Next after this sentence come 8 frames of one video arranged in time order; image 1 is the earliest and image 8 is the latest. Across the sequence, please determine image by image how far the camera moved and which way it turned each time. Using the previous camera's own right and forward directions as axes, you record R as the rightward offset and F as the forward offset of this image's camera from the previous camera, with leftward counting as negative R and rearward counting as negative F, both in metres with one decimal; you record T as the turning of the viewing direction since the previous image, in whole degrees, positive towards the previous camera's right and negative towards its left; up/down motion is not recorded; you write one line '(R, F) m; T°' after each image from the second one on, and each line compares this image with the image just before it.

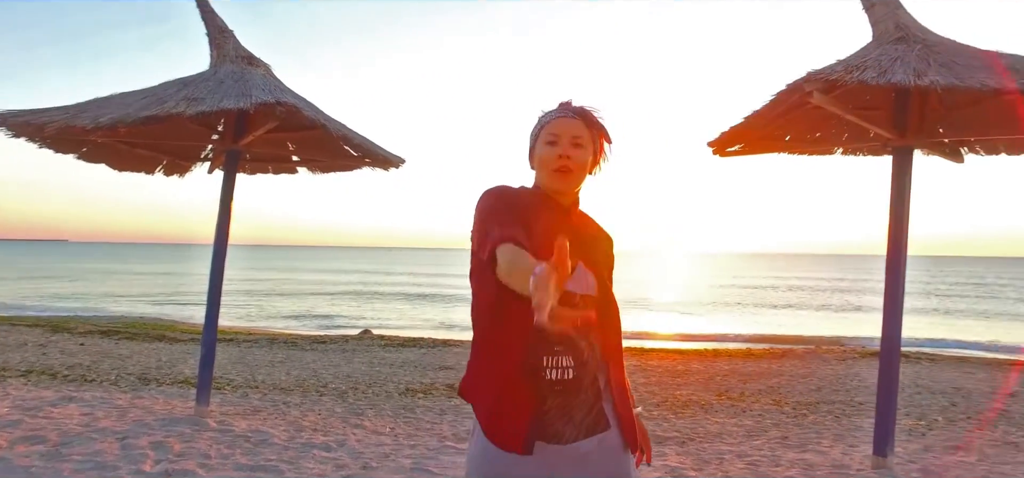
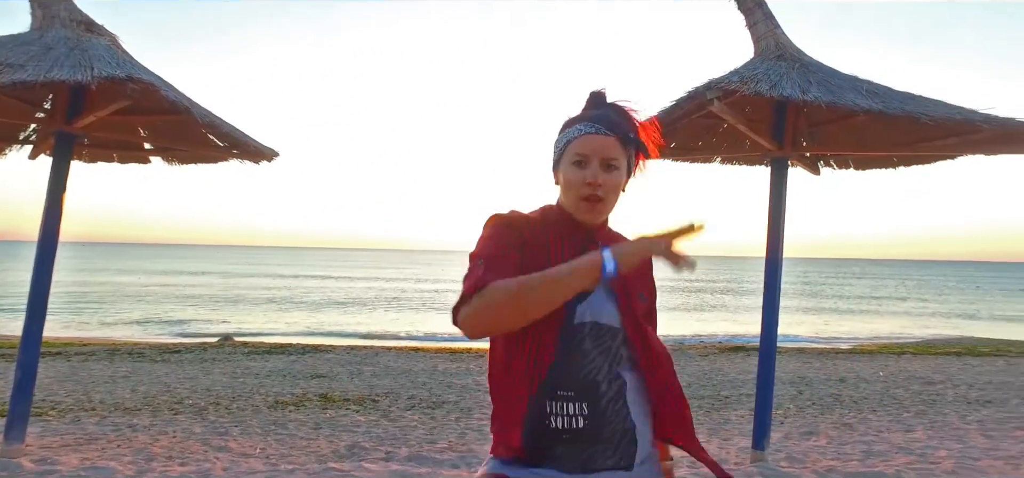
(-0.1, +0.3) m; +11°
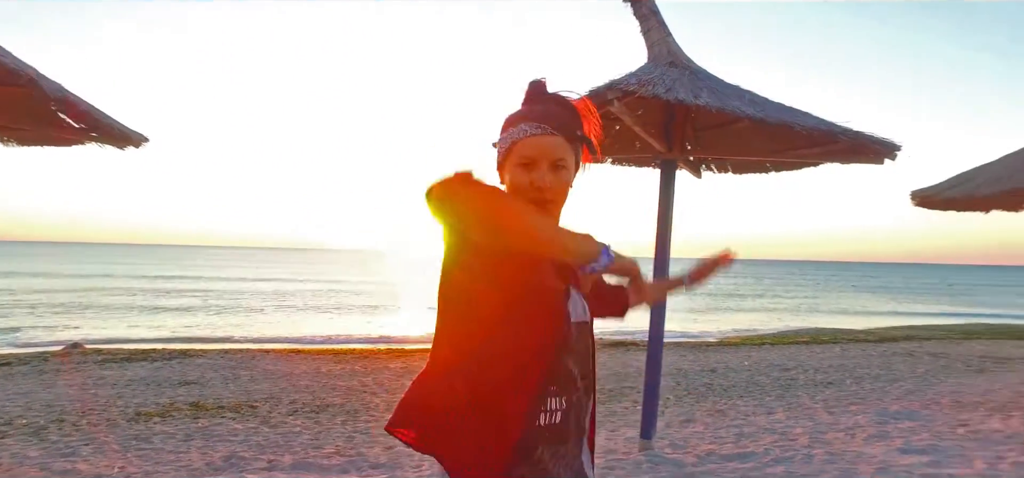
(-0.1, +0.1) m; +10°
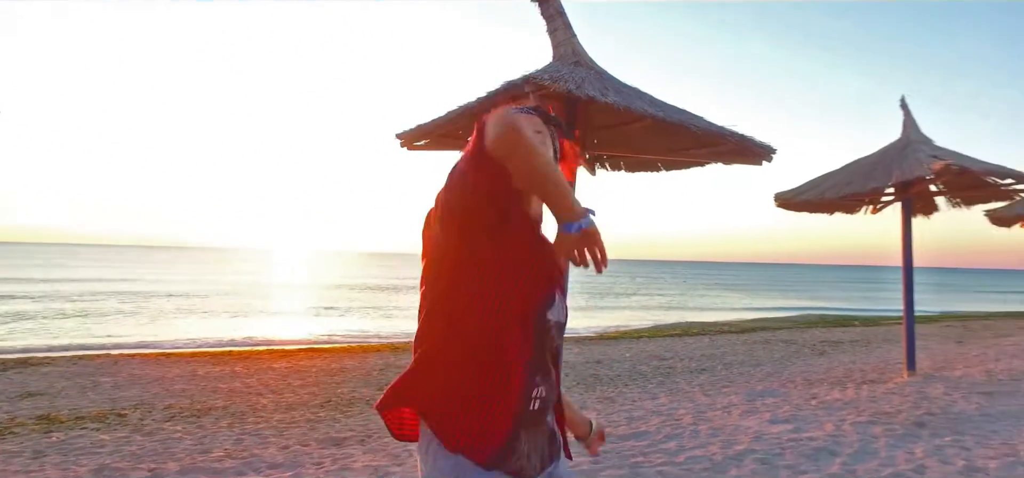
(-0.2, 0.0) m; +10°
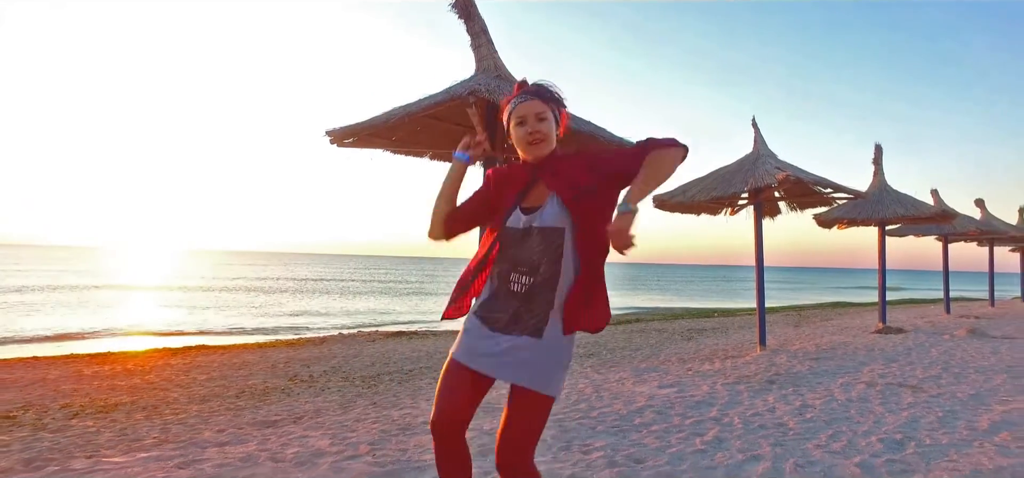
(-0.5, -0.6) m; +11°
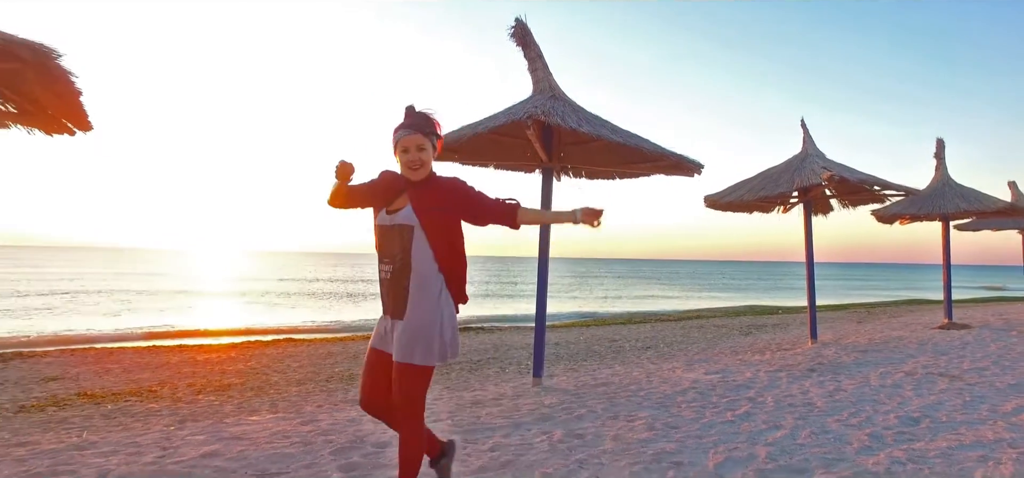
(+0.1, -0.7) m; -6°
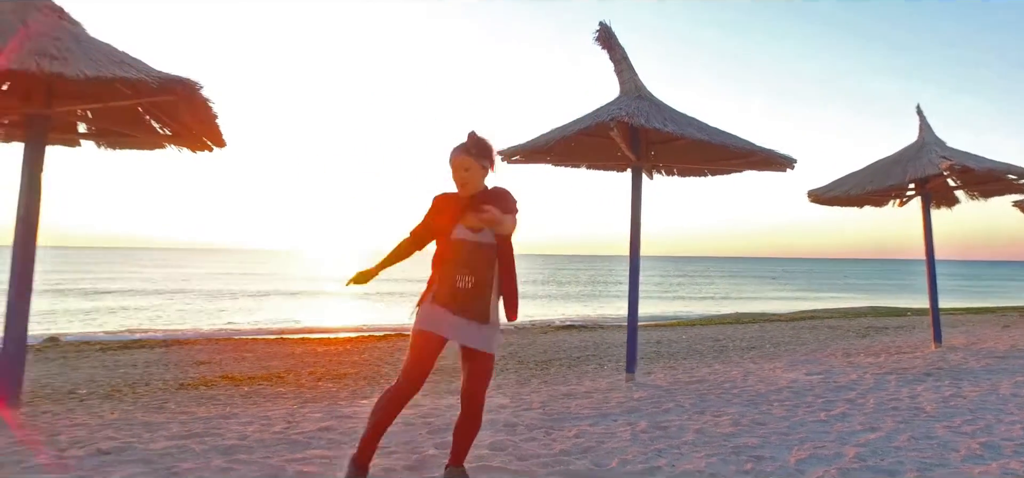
(+0.2, -0.2) m; -9°
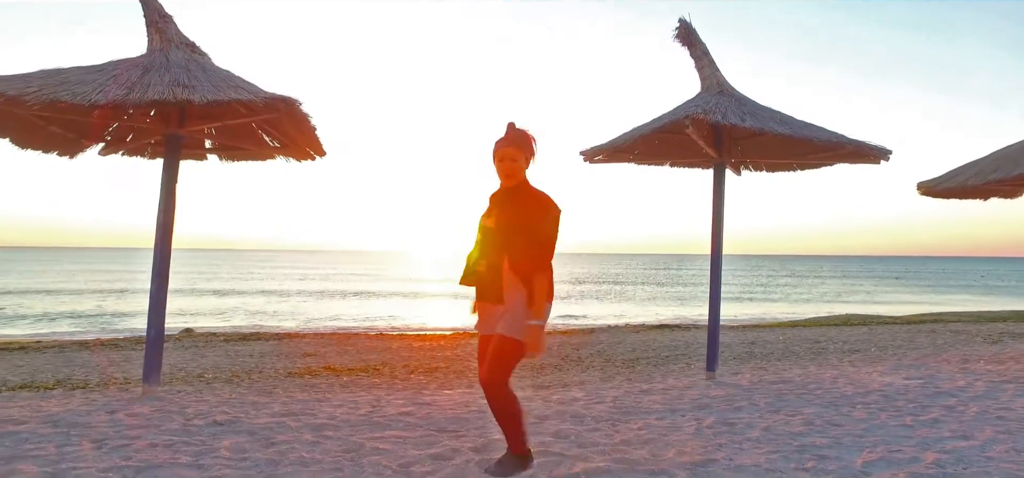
(+0.2, -0.2) m; -9°
